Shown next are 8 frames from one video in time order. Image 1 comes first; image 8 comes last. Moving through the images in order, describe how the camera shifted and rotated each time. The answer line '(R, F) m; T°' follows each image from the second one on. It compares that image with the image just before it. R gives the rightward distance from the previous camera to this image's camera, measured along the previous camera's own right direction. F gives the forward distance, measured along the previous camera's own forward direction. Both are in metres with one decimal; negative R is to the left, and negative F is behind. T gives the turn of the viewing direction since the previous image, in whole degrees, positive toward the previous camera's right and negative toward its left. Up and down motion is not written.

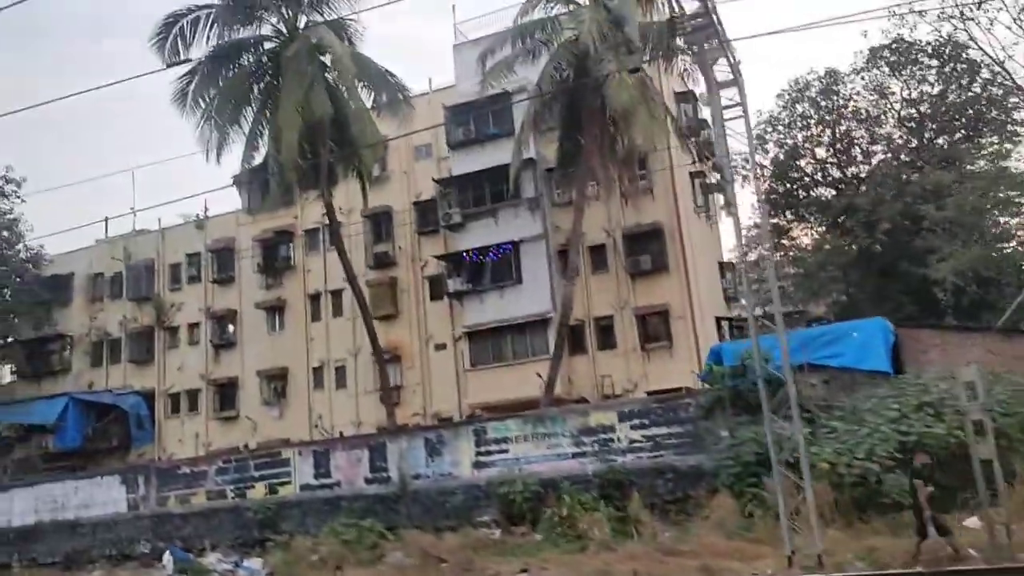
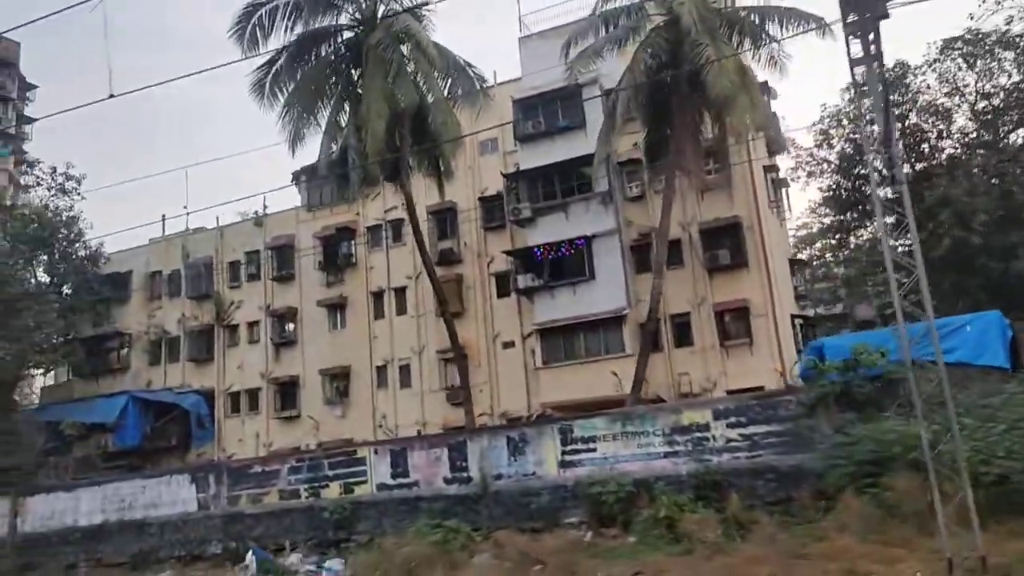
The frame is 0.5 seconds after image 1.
(-1.3, +0.4) m; -1°
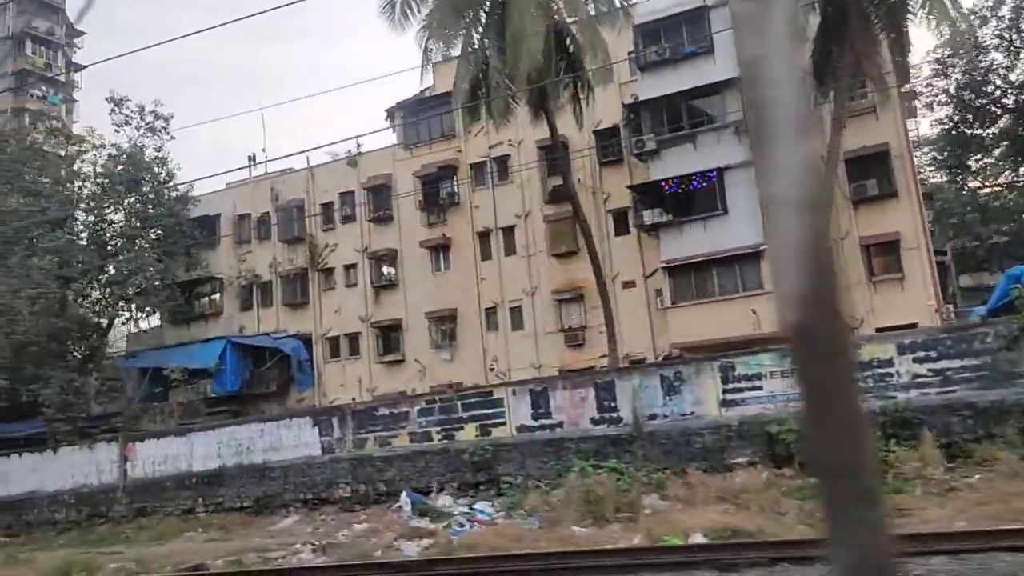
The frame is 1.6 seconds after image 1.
(-2.7, +0.9) m; -1°
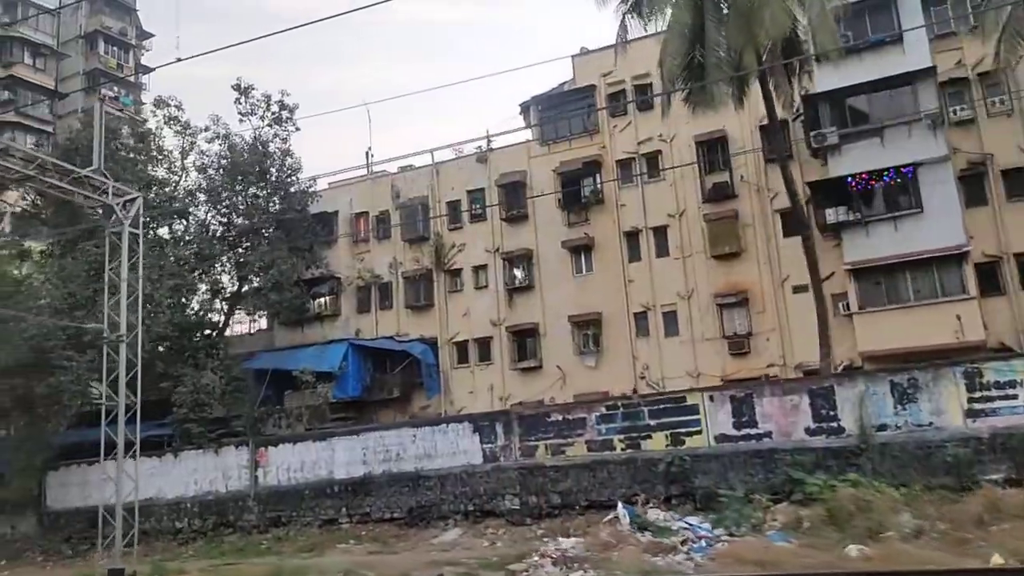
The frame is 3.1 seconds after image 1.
(-3.7, +1.4) m; -1°
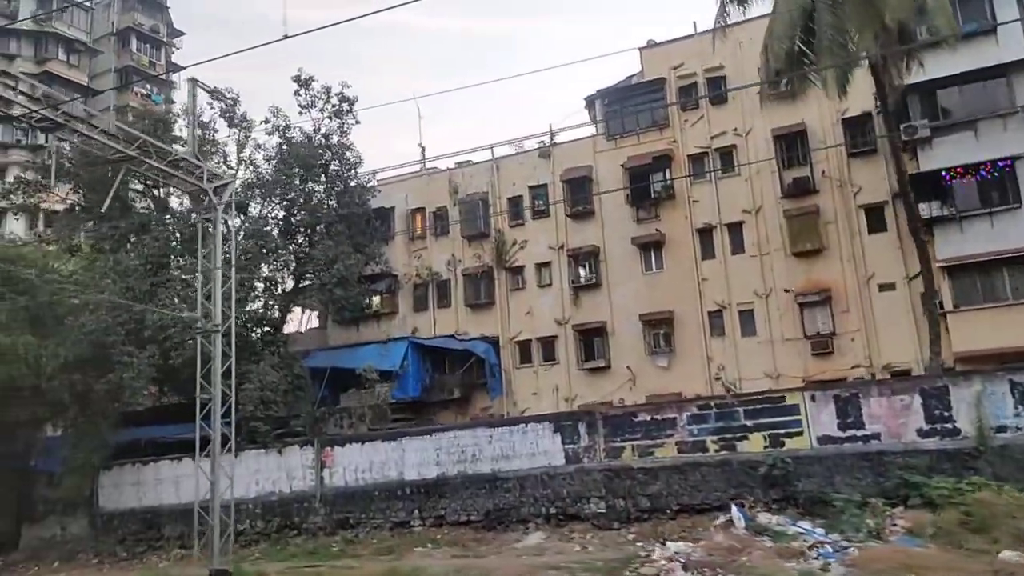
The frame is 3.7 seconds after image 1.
(-1.6, +0.6) m; 0°
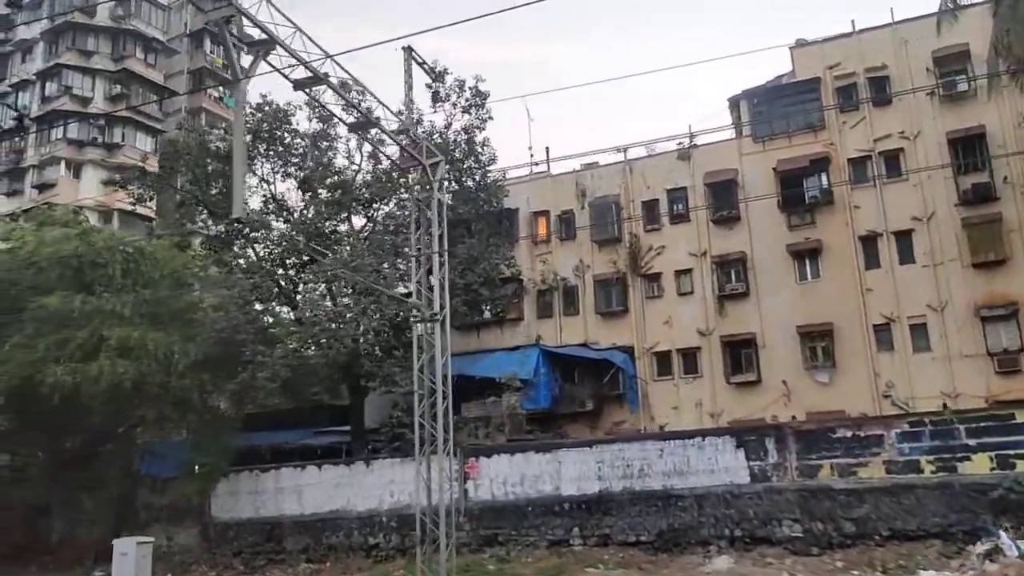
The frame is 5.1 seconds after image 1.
(-3.3, +1.3) m; -1°
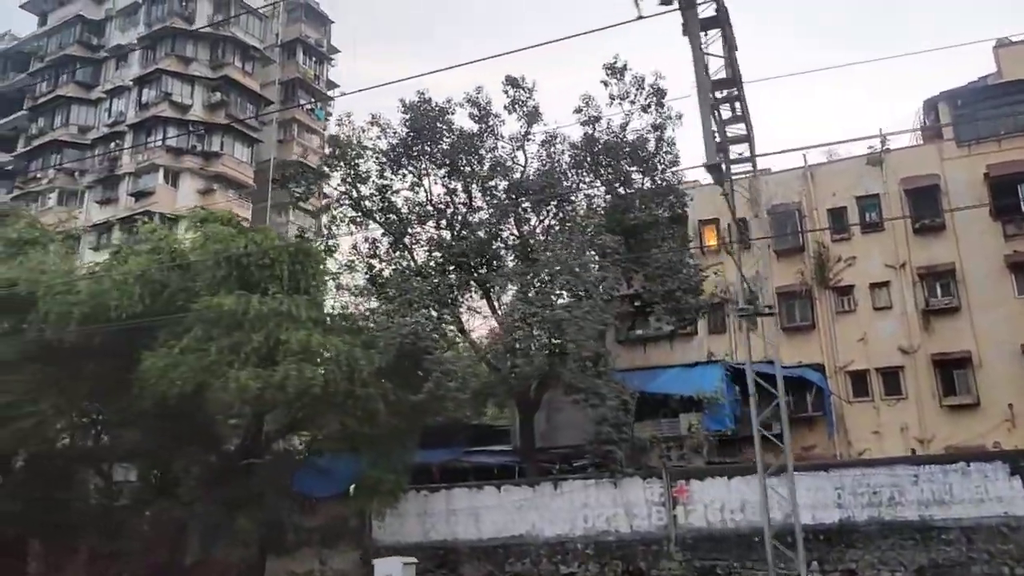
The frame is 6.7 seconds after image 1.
(-4.0, +1.5) m; -1°
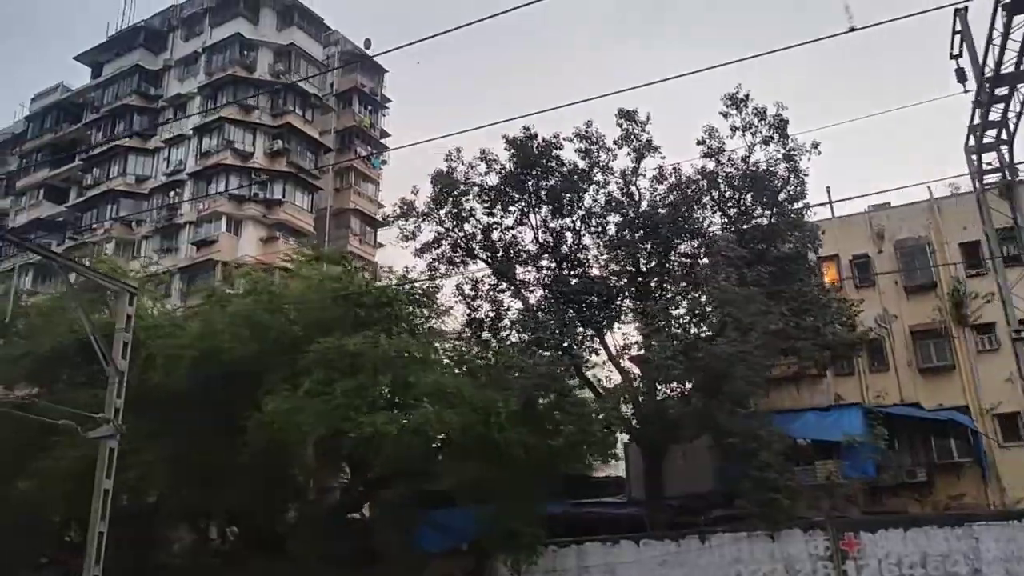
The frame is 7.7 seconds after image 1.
(-2.6, +1.1) m; 0°
